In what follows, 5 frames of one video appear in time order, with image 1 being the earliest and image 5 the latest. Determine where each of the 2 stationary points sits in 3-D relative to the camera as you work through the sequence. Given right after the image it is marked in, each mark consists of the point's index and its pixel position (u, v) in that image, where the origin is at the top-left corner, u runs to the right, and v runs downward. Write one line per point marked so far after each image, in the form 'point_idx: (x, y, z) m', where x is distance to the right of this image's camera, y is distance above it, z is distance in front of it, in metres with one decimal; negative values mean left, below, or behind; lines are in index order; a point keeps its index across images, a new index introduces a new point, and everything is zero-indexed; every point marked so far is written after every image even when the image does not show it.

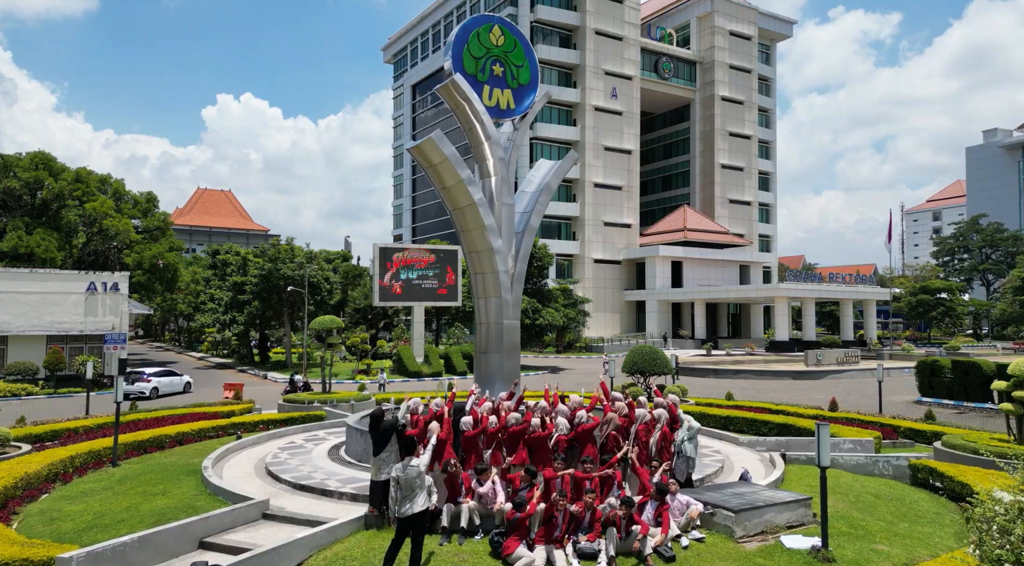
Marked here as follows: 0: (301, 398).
0: (-5.0, -2.8, +17.8) m
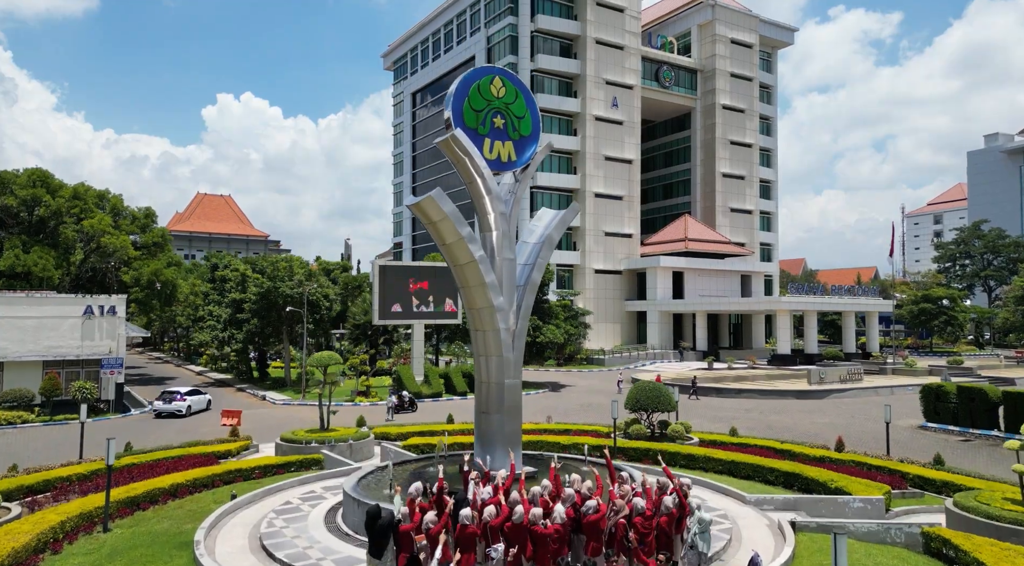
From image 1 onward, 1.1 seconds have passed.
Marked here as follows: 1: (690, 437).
0: (-5.0, -3.6, +17.6) m
1: (+4.3, -3.8, +18.2) m
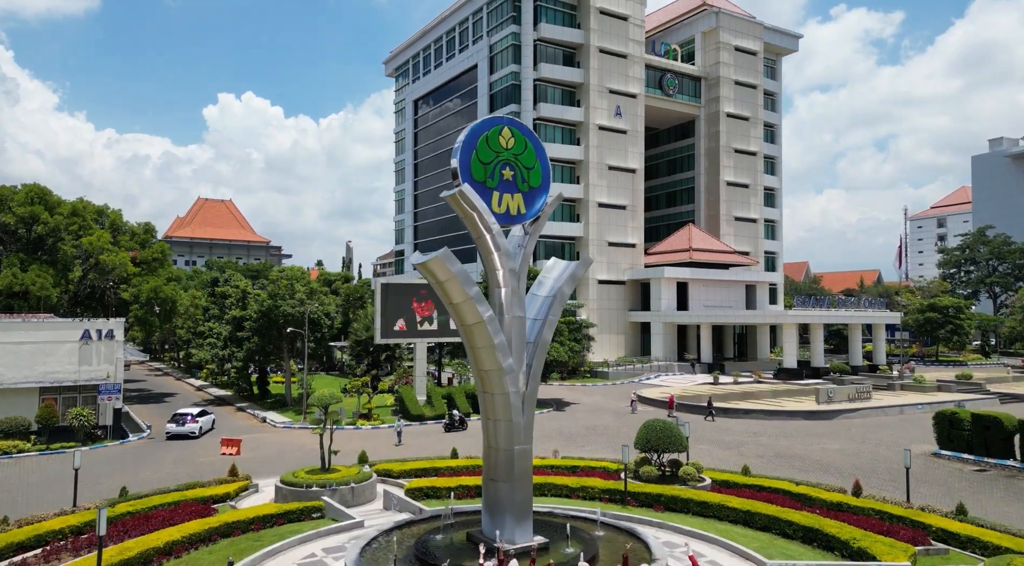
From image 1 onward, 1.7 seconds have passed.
0: (-4.8, -4.5, +17.1) m
1: (+4.5, -4.6, +17.7) m
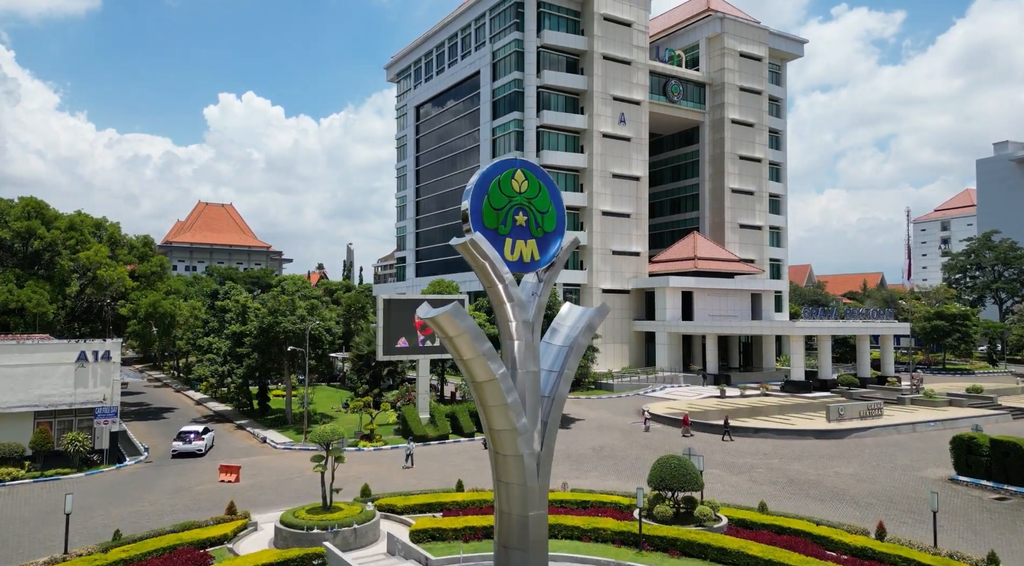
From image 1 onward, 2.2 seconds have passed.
0: (-4.7, -5.2, +16.5) m
1: (+4.7, -5.3, +17.1) m
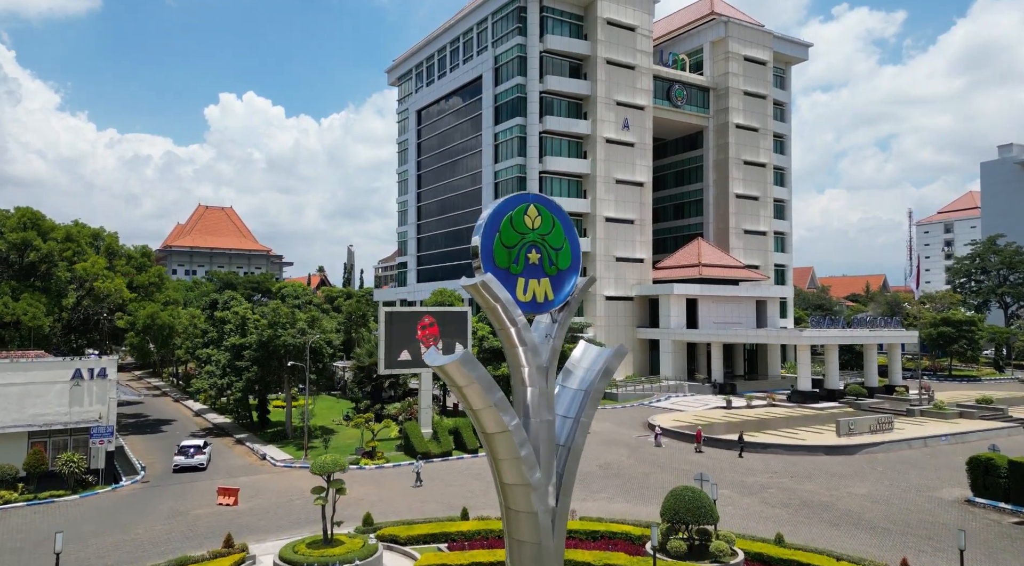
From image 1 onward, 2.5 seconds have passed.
0: (-4.5, -5.8, +15.9) m
1: (+4.9, -5.9, +16.5) m
